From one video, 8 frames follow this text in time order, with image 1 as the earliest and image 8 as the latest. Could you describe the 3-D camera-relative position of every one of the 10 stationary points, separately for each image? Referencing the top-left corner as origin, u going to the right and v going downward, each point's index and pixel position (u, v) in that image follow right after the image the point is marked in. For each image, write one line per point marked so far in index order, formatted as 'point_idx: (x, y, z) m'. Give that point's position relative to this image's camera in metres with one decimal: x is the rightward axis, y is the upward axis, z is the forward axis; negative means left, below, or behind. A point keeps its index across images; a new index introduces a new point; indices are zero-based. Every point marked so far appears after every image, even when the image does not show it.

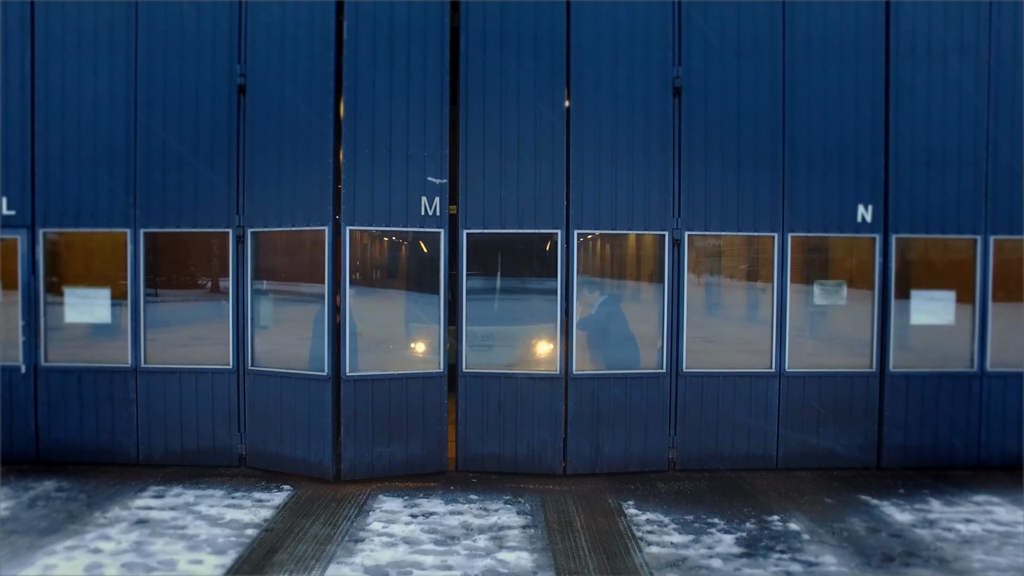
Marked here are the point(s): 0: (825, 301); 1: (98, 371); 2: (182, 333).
0: (+2.8, -0.1, +6.2) m
1: (-3.7, -0.7, +6.3) m
2: (-3.1, -0.5, +6.3) m
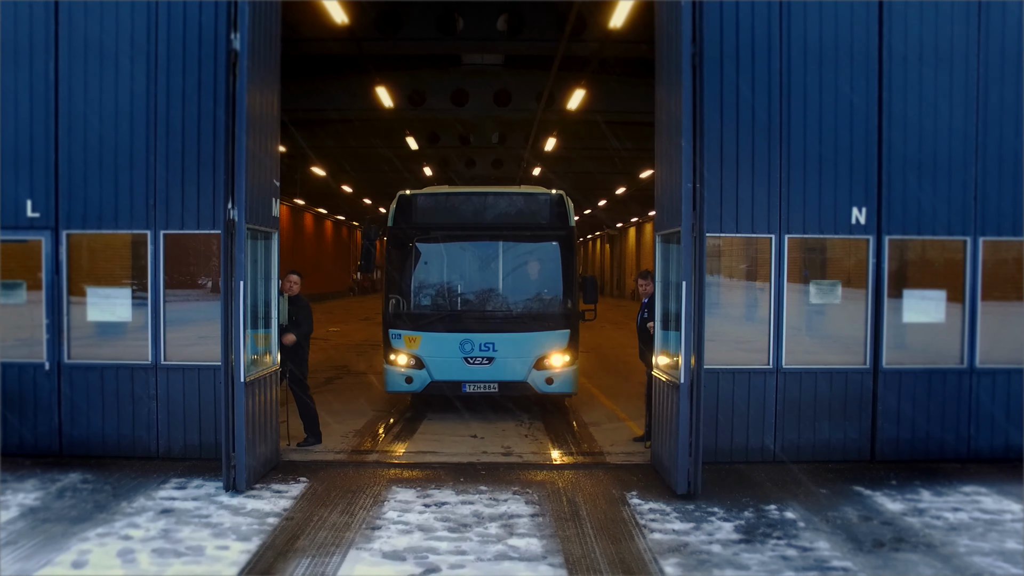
0: (+2.8, -0.1, +6.4) m
1: (-3.7, -0.7, +6.6) m
2: (-3.0, -0.5, +6.5) m
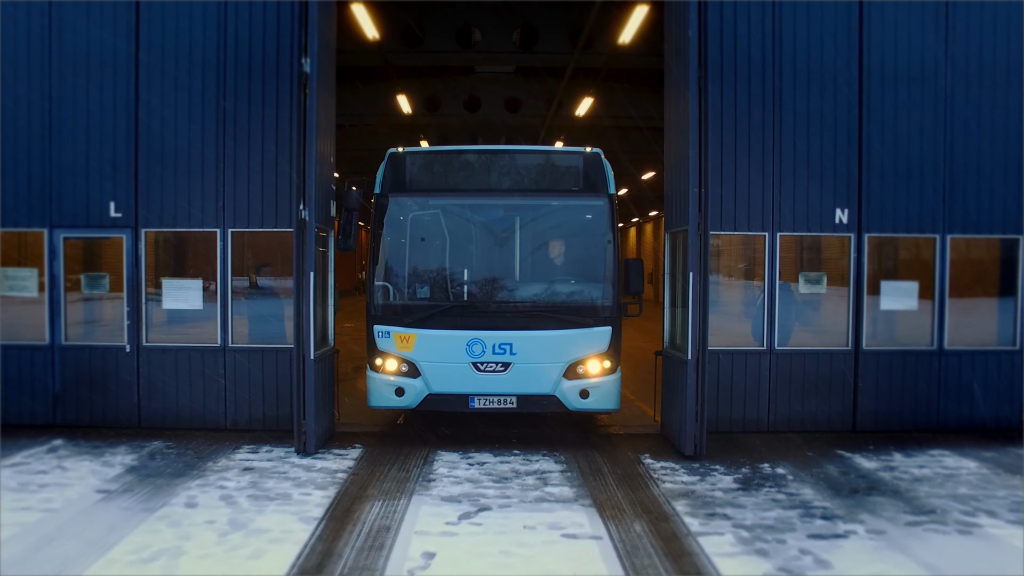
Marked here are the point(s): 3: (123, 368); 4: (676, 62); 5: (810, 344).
0: (+3.1, 0.0, +7.4) m
1: (-3.4, -0.7, +7.4) m
2: (-2.8, -0.4, +7.4) m
3: (-4.1, -0.8, +7.5) m
4: (+1.7, +2.3, +7.2) m
5: (+3.1, -0.6, +7.4) m
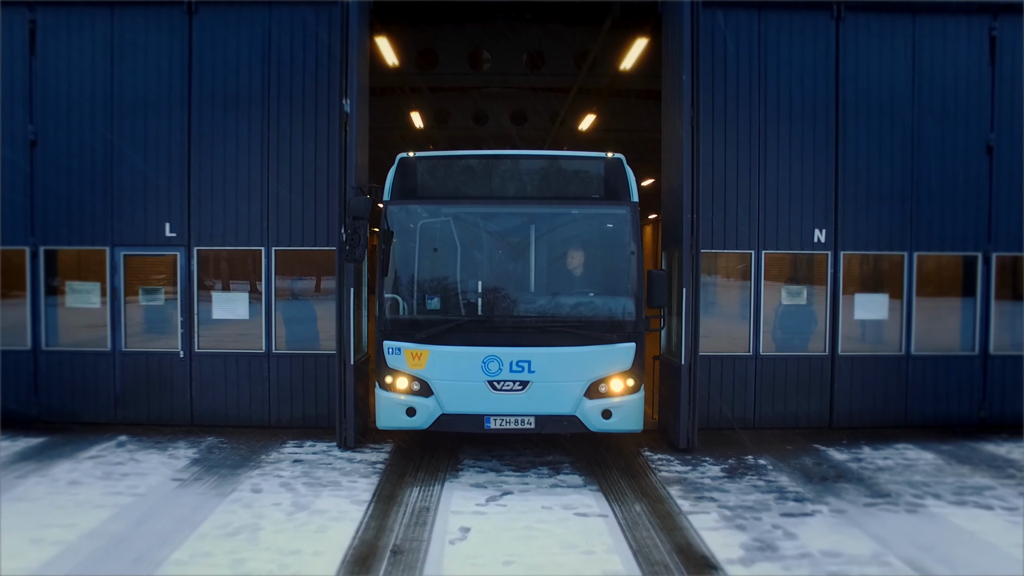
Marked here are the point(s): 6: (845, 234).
0: (+3.3, -0.1, +8.2) m
1: (-3.2, -0.8, +8.3) m
2: (-2.6, -0.5, +8.3) m
3: (-4.0, -1.0, +8.4) m
4: (+1.8, +2.2, +8.1) m
5: (+3.3, -0.7, +8.3) m
6: (+3.9, +0.6, +8.2) m
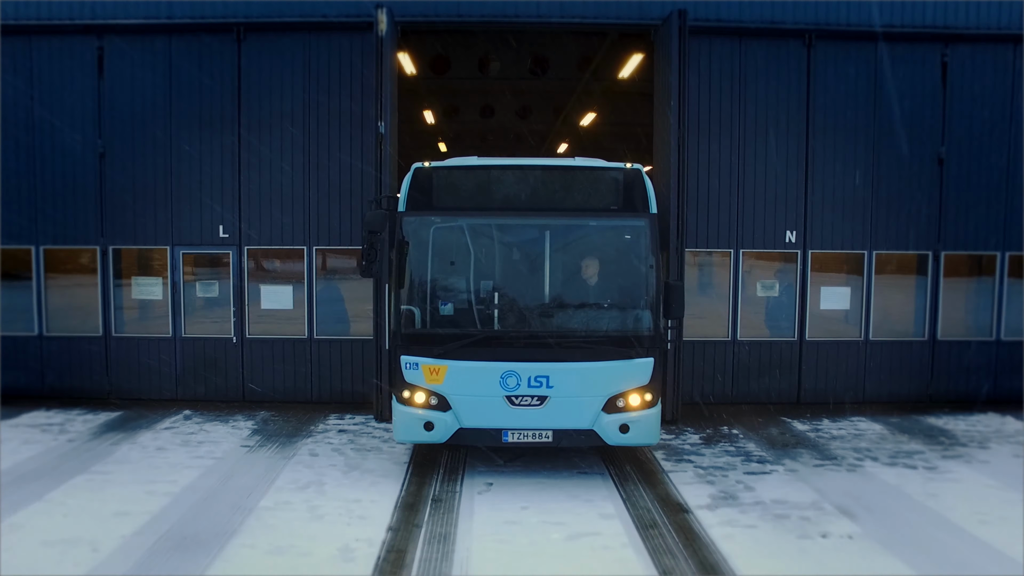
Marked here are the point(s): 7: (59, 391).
0: (+3.4, -0.1, +9.5) m
1: (-3.1, -0.7, +9.6) m
2: (-2.5, -0.4, +9.5) m
3: (-3.8, -0.9, +9.6) m
4: (+2.0, +2.2, +9.2) m
5: (+3.4, -0.6, +9.5) m
6: (+4.0, +0.7, +9.4) m
7: (-6.3, -1.4, +9.7) m
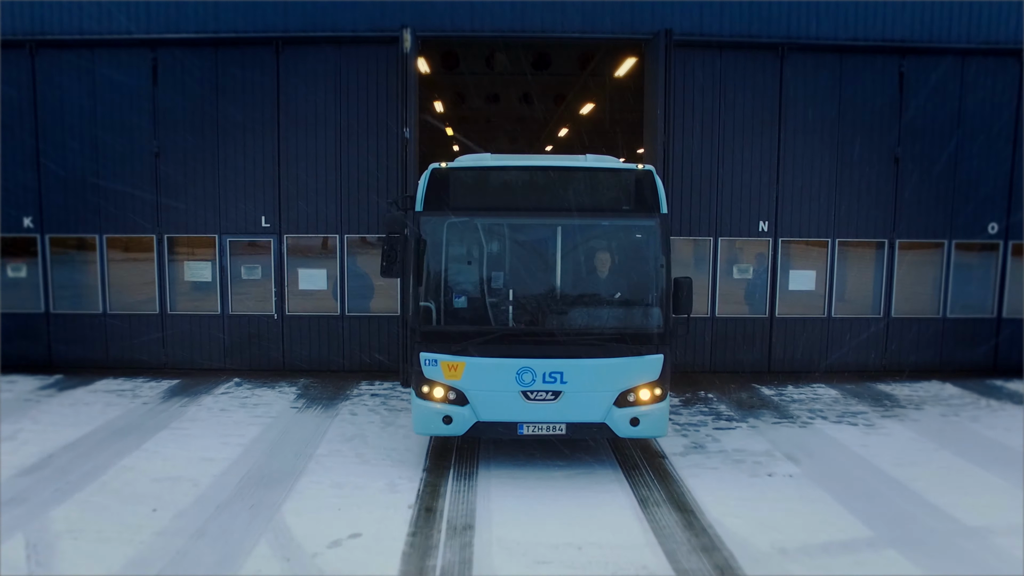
0: (+3.5, +0.2, +10.8) m
1: (-3.0, -0.5, +10.9) m
2: (-2.4, -0.2, +10.9) m
3: (-3.7, -0.6, +11.0) m
4: (+2.1, +2.5, +10.4) m
5: (+3.5, -0.4, +10.8) m
6: (+4.1, +1.0, +10.7) m
7: (-6.2, -1.1, +11.1) m
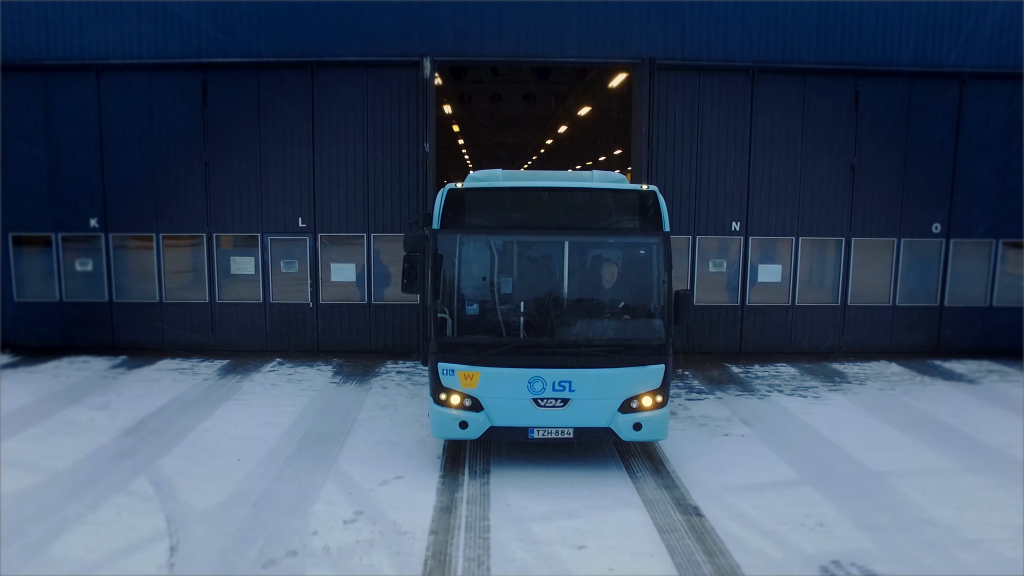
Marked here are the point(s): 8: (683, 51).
0: (+3.6, +0.3, +12.4) m
1: (-2.9, -0.3, +12.5) m
2: (-2.3, 0.0, +12.5) m
3: (-3.7, -0.5, +12.6) m
4: (+2.1, +2.6, +12.0) m
5: (+3.6, -0.2, +12.4) m
6: (+4.2, +1.1, +12.3) m
7: (-6.1, -1.0, +12.7) m
8: (+2.8, +3.9, +11.6) m
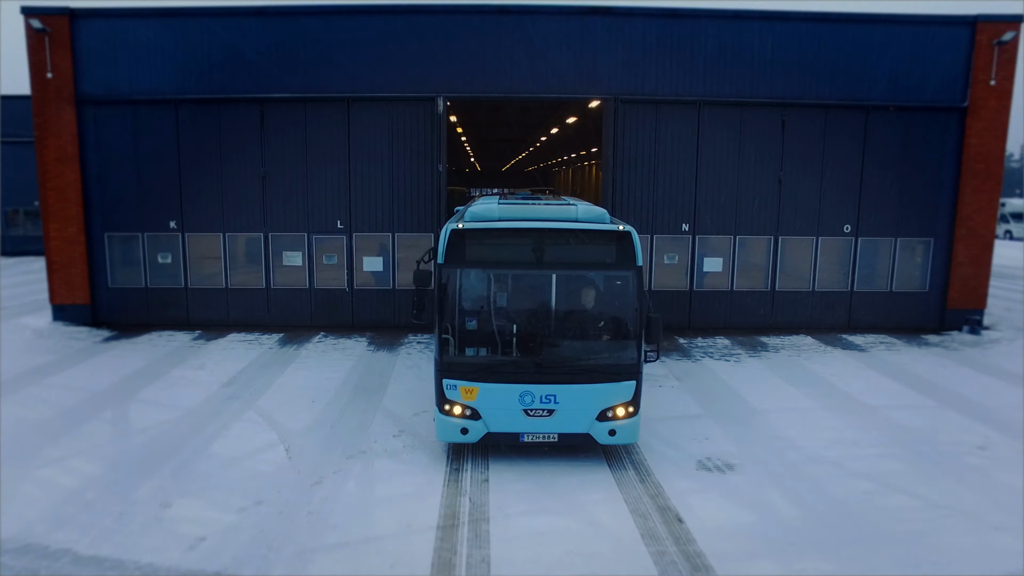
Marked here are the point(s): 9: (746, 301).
0: (+3.5, +0.6, +15.4) m
1: (-3.0, -0.1, +15.6) m
2: (-2.4, +0.2, +15.6) m
3: (-3.8, -0.2, +15.7) m
4: (+2.0, +2.9, +15.0) m
5: (+3.5, 0.0, +15.5) m
6: (+4.1, +1.3, +15.3) m
7: (-6.2, -0.7, +15.9) m
8: (+2.7, +4.1, +14.6) m
9: (+5.2, -0.3, +15.6) m
